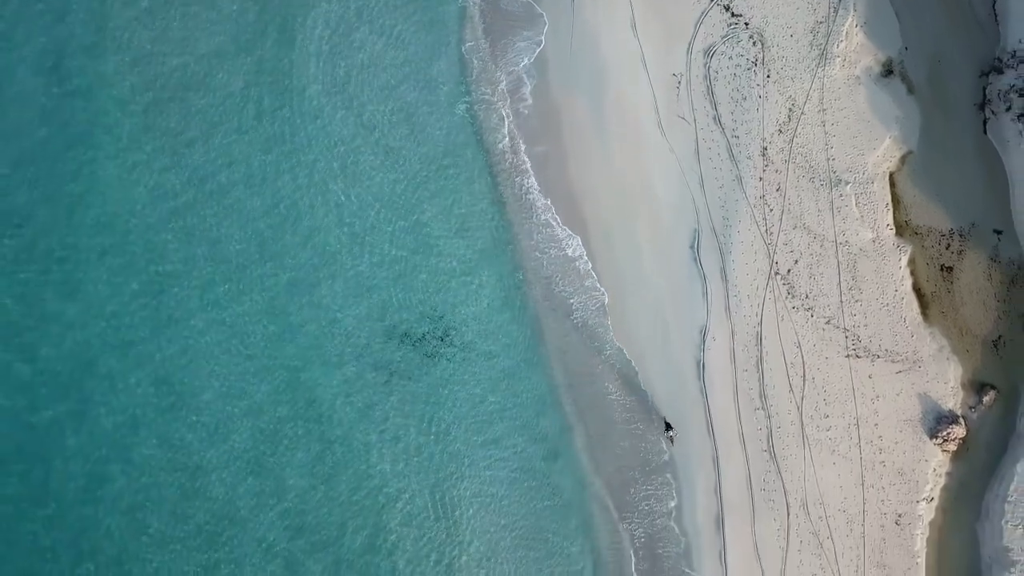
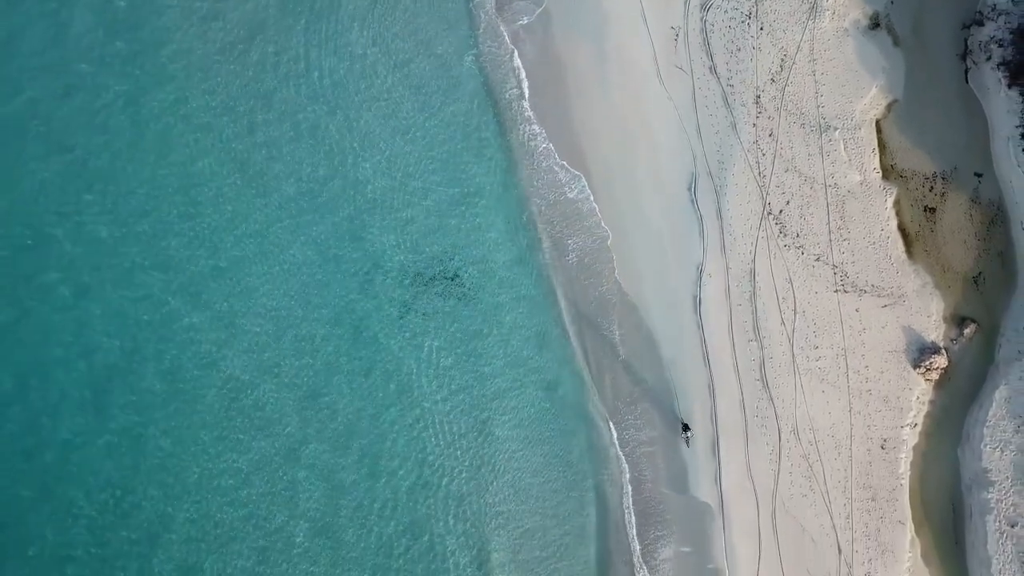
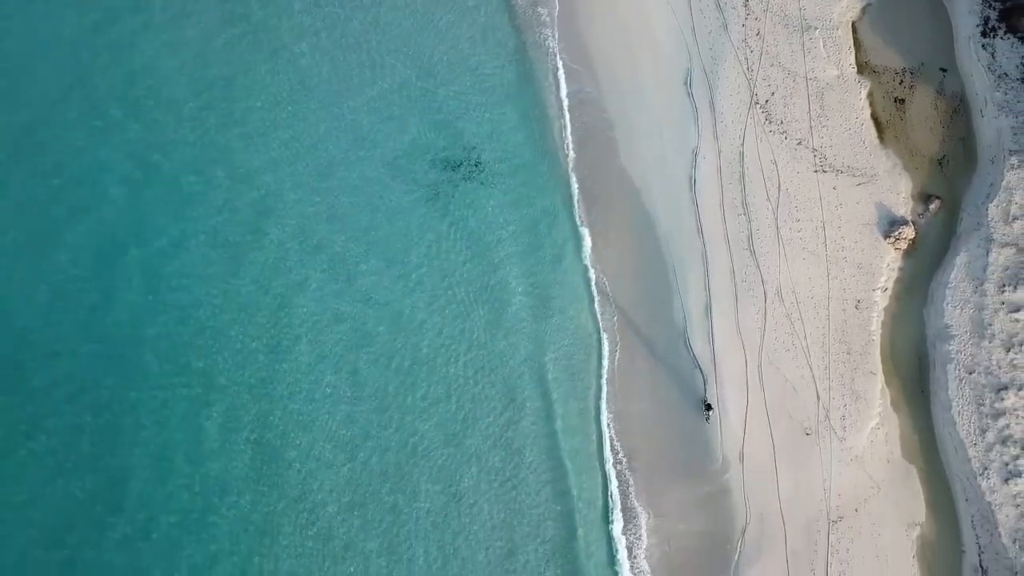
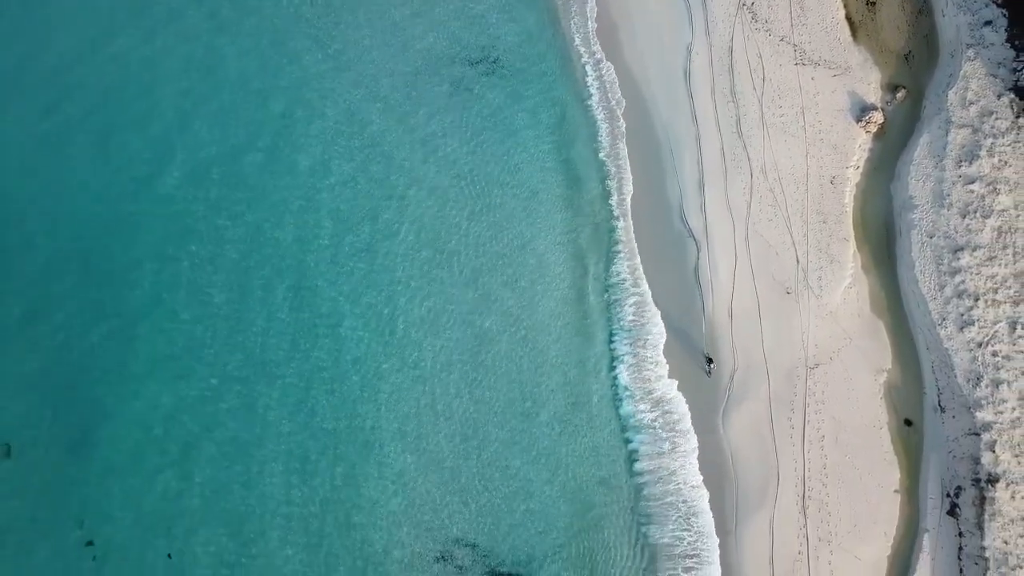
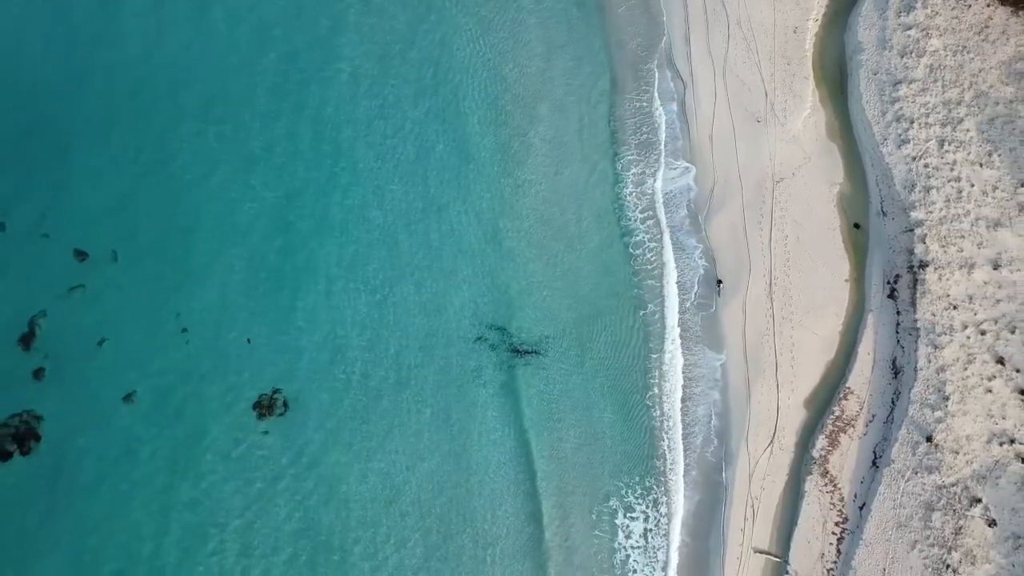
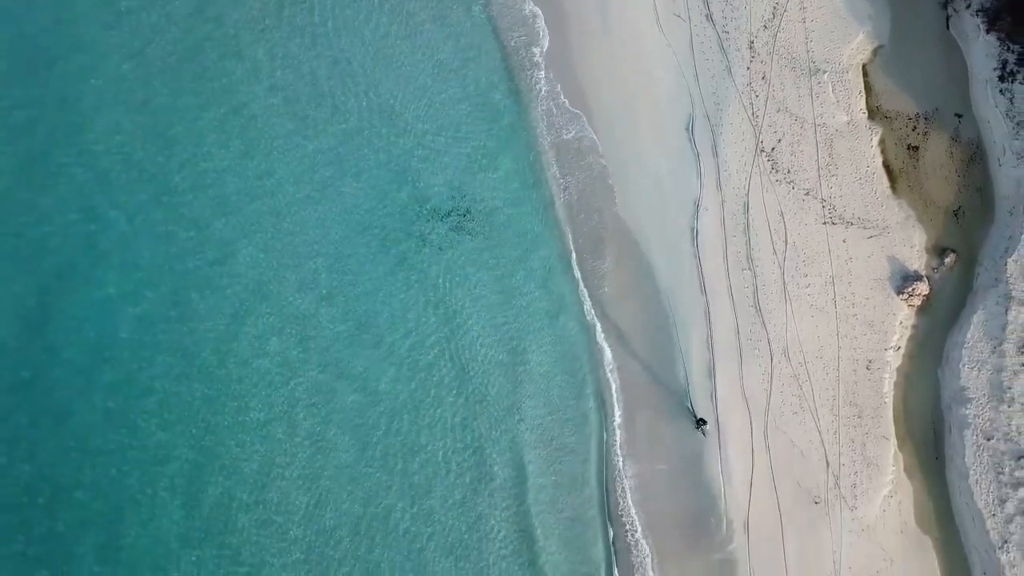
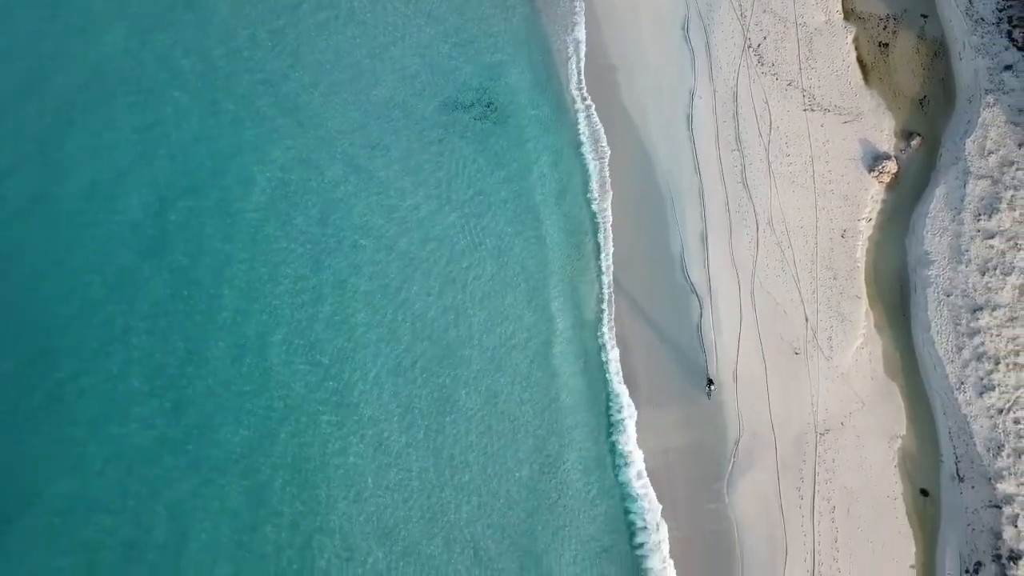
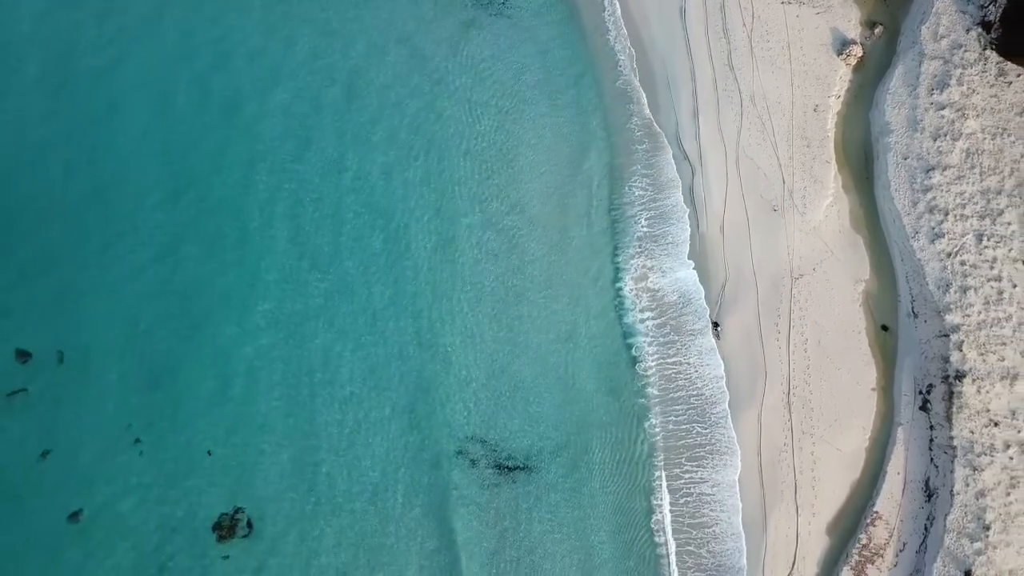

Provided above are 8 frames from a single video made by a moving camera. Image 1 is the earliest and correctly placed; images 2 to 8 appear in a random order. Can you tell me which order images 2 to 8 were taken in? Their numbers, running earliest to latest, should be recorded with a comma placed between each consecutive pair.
2, 6, 3, 7, 4, 8, 5
